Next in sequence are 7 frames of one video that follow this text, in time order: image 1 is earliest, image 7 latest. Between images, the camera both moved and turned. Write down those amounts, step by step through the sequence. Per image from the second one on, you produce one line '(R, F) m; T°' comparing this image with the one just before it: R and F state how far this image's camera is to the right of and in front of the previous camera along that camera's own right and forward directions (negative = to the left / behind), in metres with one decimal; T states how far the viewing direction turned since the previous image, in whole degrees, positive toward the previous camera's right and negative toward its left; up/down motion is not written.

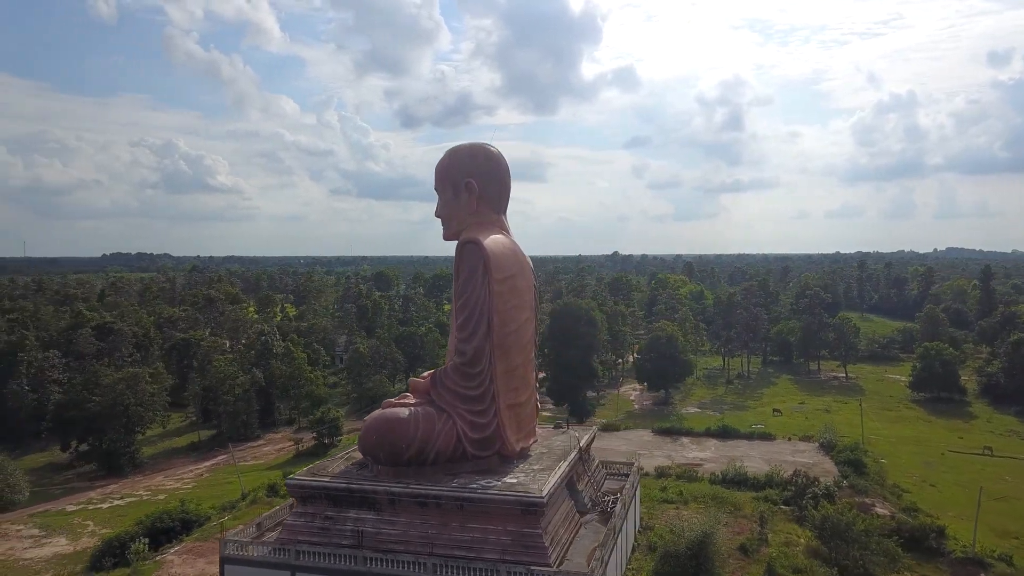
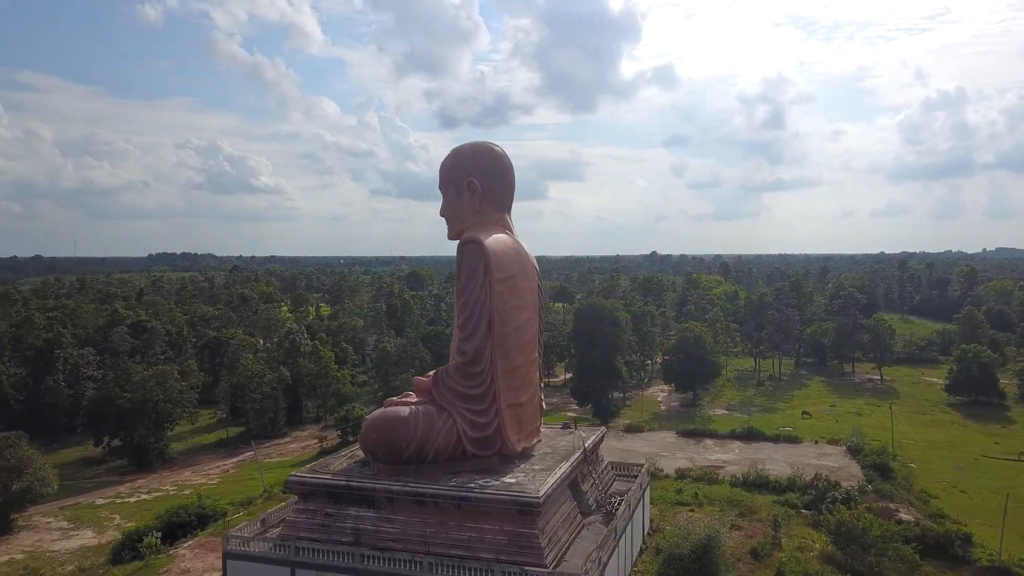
(+0.4, +0.1) m; -2°
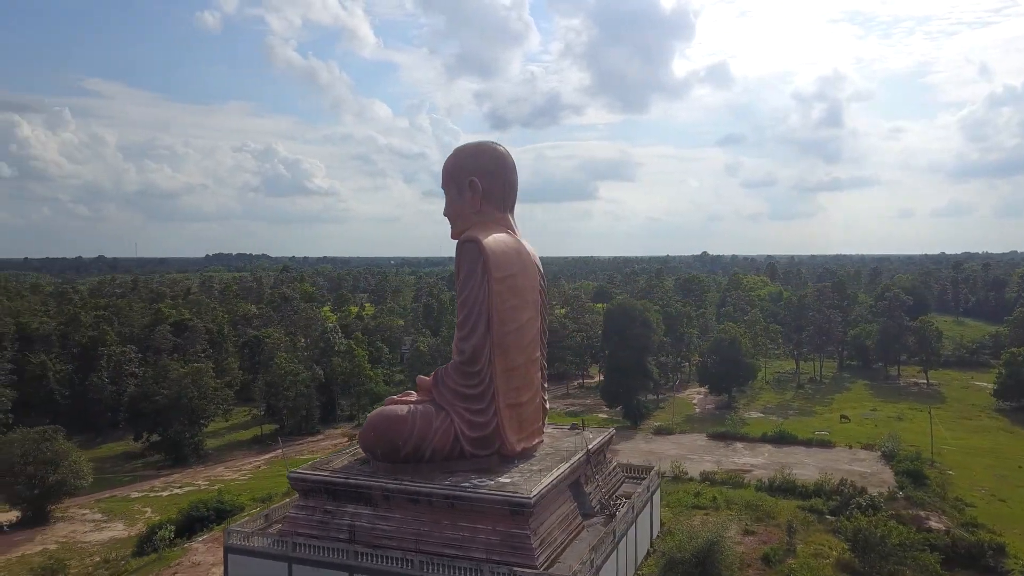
(+0.6, +0.1) m; -3°
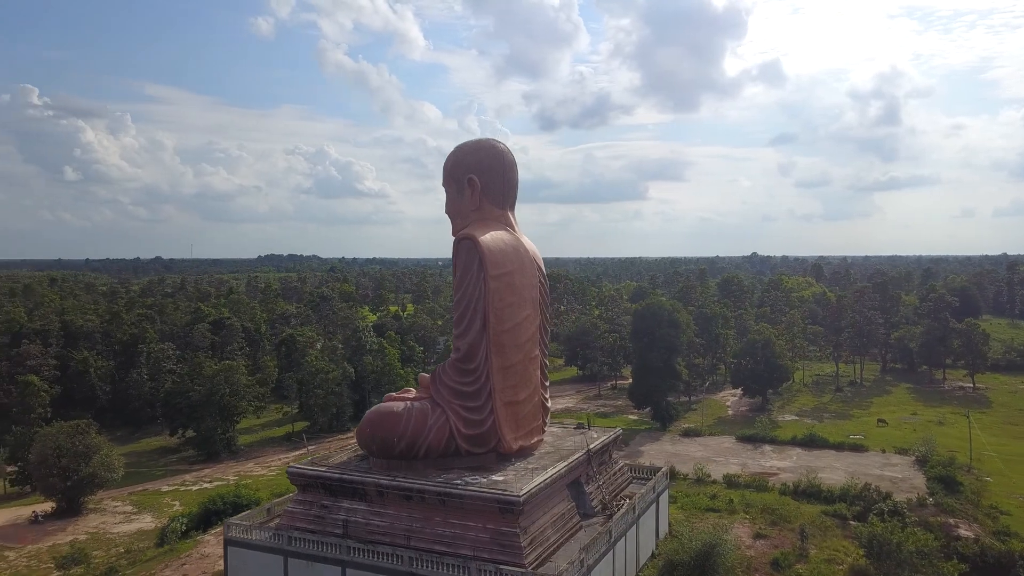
(+0.6, +0.1) m; -3°
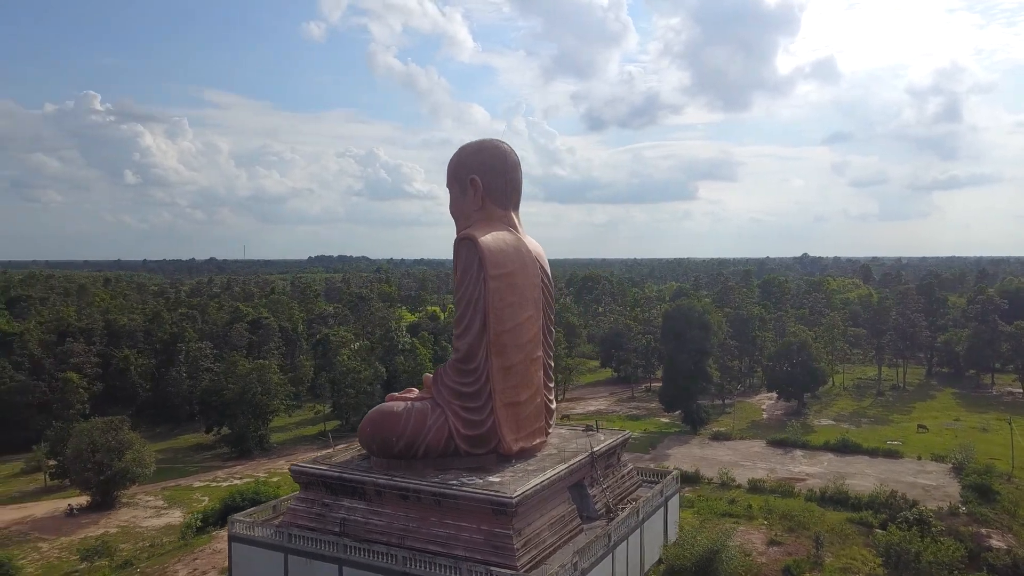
(+0.5, 0.0) m; -3°
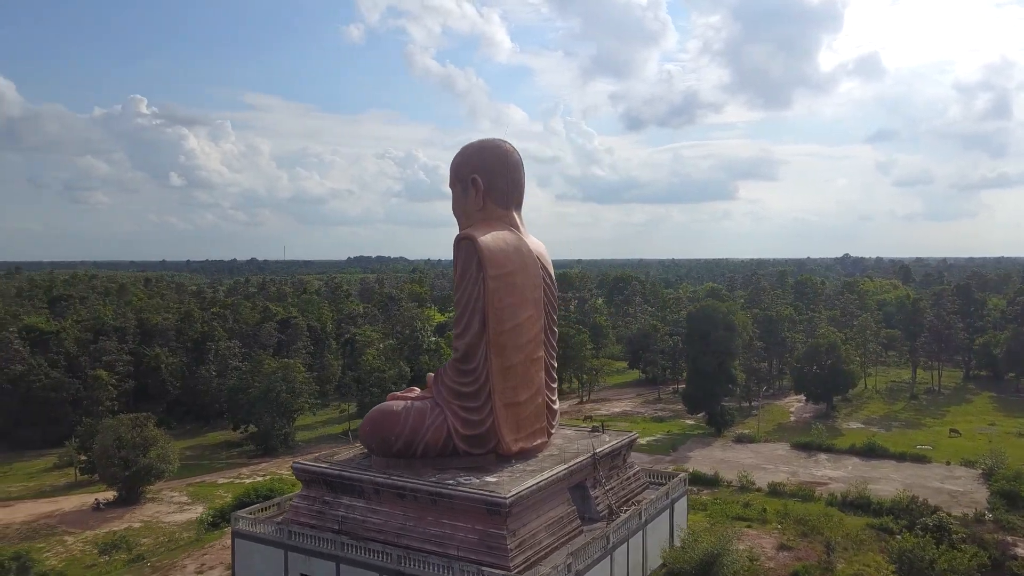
(+0.4, 0.0) m; -2°
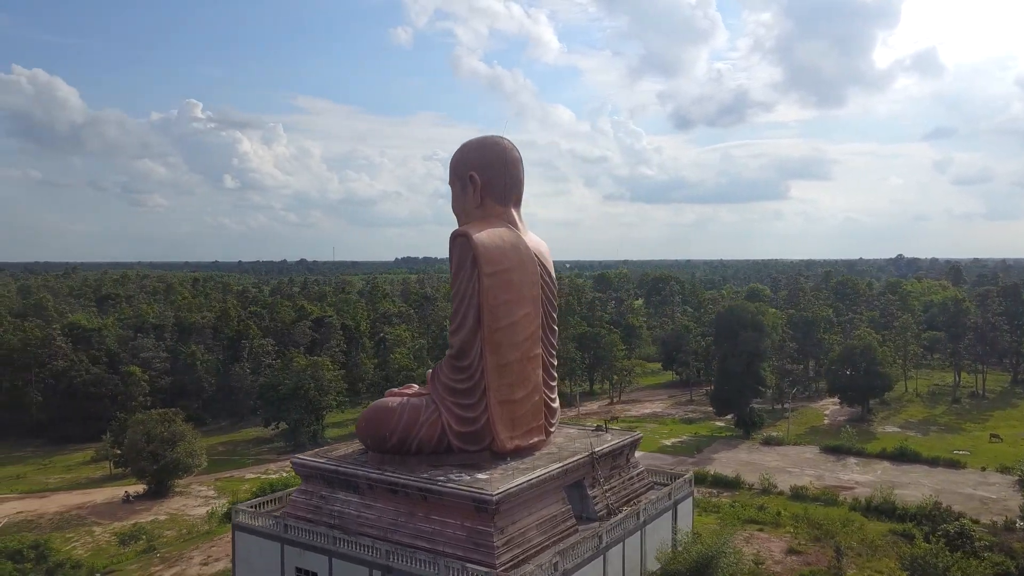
(+0.6, 0.0) m; -2°
